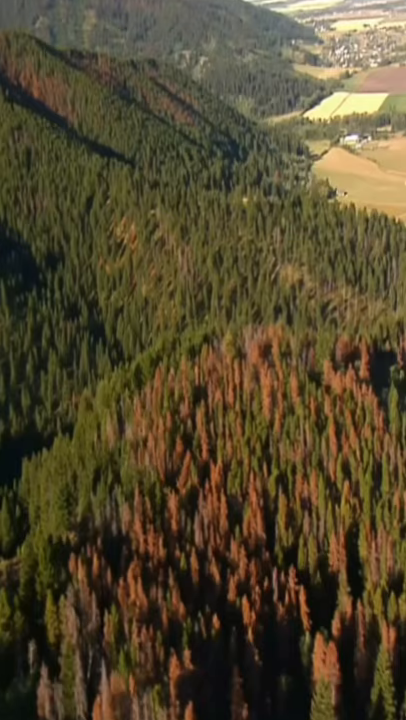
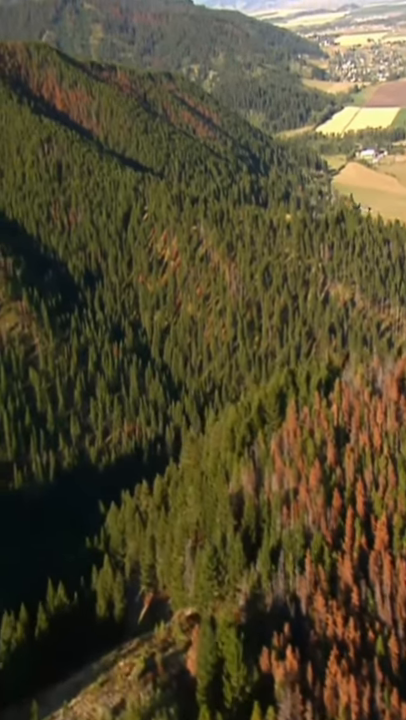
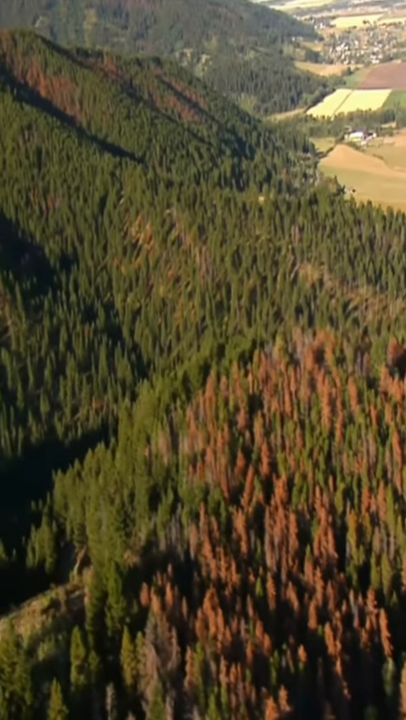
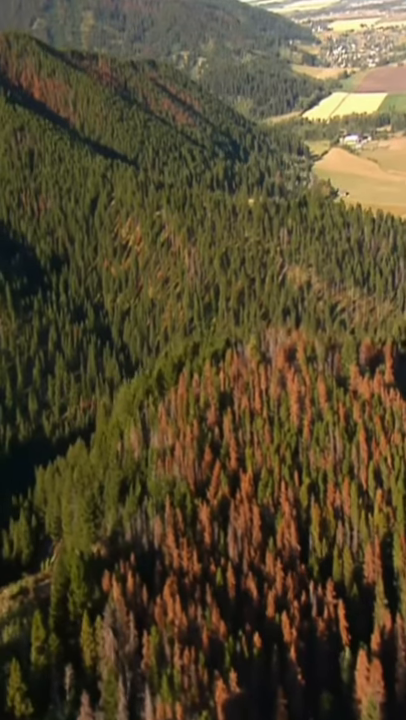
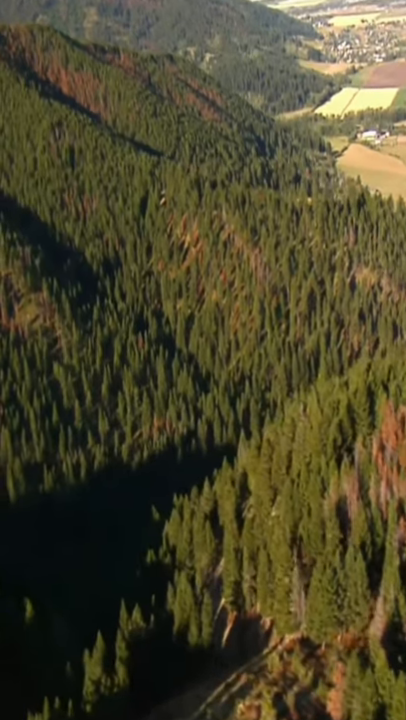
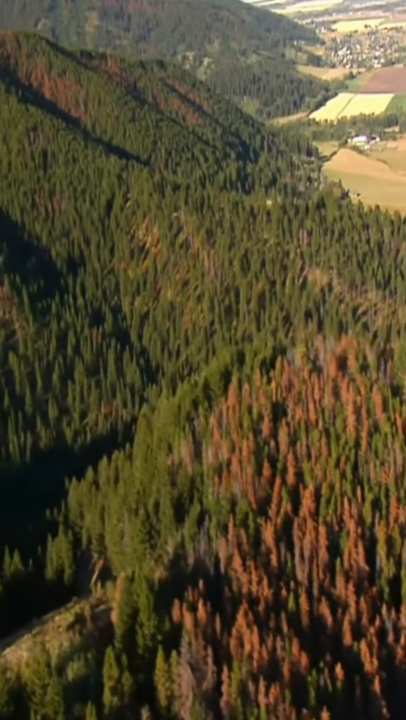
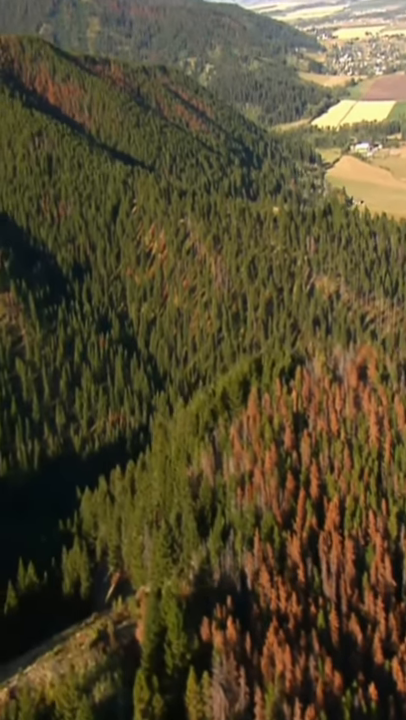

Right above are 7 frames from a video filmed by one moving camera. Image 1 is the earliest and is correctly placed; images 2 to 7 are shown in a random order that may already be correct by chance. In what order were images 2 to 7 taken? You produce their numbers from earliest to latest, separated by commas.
4, 3, 6, 7, 2, 5
